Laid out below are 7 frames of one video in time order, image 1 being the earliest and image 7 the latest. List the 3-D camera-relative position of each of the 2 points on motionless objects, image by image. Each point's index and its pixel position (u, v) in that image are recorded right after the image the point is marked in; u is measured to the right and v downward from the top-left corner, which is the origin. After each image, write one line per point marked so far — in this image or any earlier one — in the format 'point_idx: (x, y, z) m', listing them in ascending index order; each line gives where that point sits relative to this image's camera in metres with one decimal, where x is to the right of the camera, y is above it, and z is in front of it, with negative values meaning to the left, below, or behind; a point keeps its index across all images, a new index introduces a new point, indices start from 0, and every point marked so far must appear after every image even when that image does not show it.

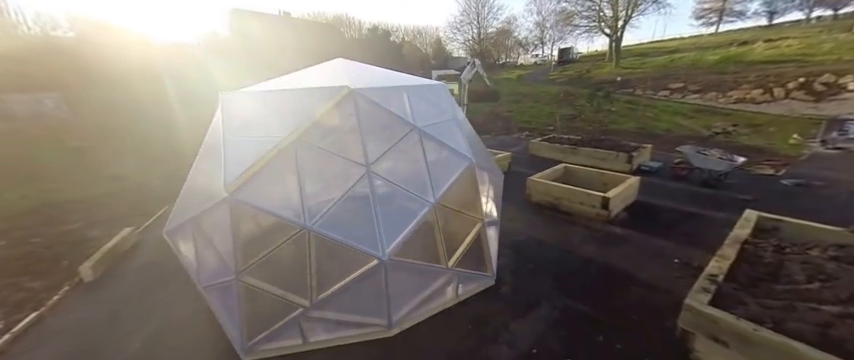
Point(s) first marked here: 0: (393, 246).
0: (-0.4, -0.8, +3.5) m
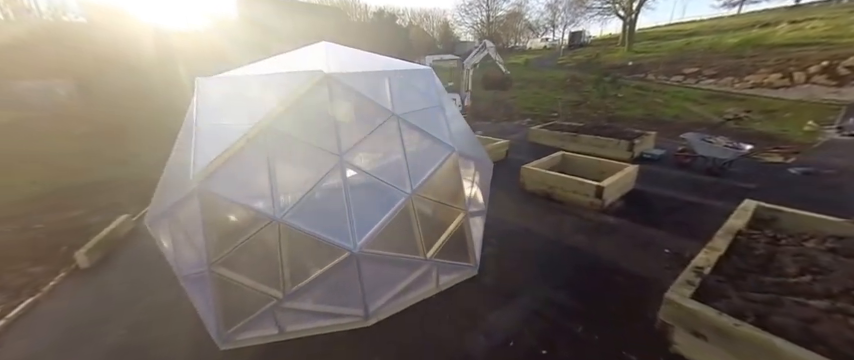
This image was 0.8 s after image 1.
0: (-0.7, -0.7, +3.5) m
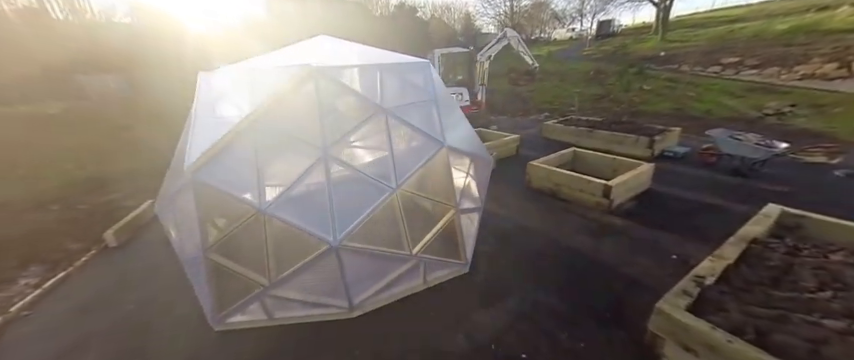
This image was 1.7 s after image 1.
0: (-1.0, -0.6, +3.5) m
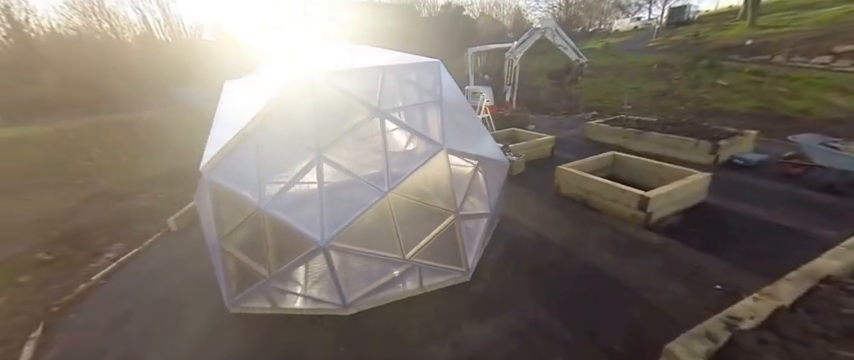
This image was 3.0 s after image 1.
0: (-1.1, -0.6, +3.5) m
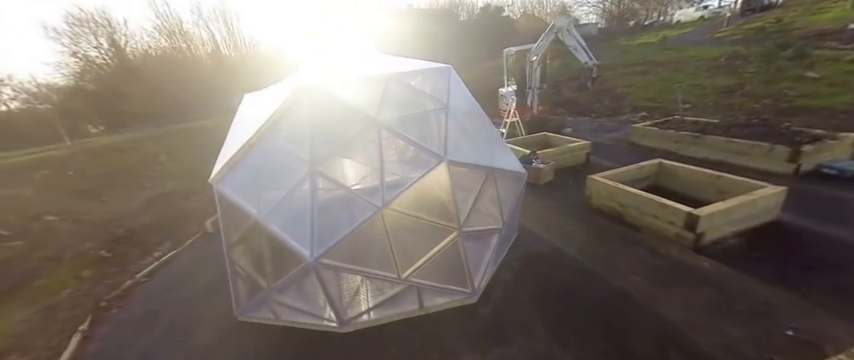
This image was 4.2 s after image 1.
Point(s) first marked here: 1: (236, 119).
0: (-1.2, -0.8, +3.4) m
1: (-3.5, +1.1, +5.2) m
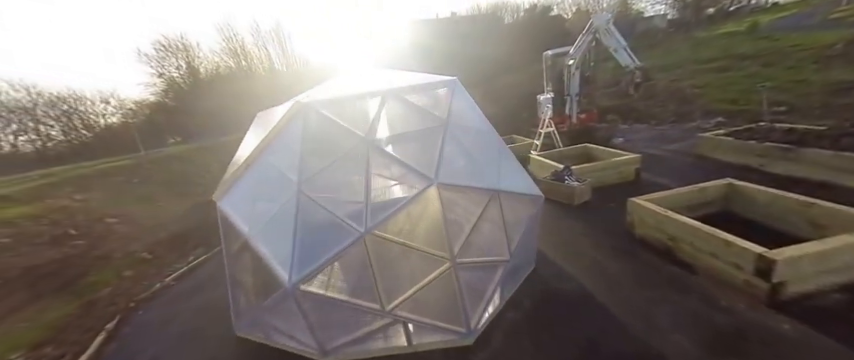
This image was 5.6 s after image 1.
0: (-1.4, -1.1, +3.3) m
1: (-3.3, +0.9, +5.4) m
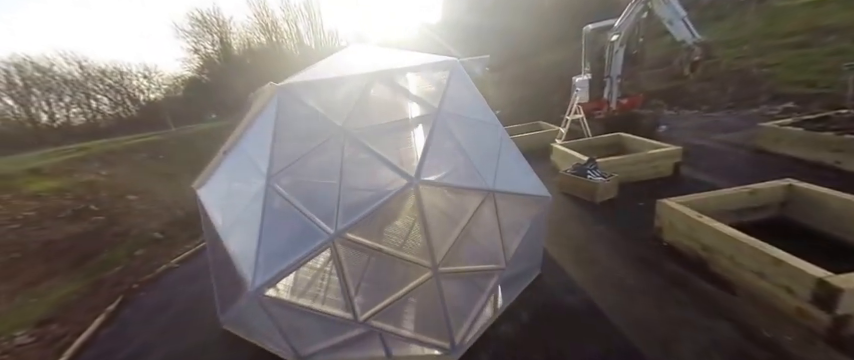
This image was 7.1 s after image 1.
0: (-1.6, -1.0, +3.0) m
1: (-3.3, +1.1, +5.2) m
